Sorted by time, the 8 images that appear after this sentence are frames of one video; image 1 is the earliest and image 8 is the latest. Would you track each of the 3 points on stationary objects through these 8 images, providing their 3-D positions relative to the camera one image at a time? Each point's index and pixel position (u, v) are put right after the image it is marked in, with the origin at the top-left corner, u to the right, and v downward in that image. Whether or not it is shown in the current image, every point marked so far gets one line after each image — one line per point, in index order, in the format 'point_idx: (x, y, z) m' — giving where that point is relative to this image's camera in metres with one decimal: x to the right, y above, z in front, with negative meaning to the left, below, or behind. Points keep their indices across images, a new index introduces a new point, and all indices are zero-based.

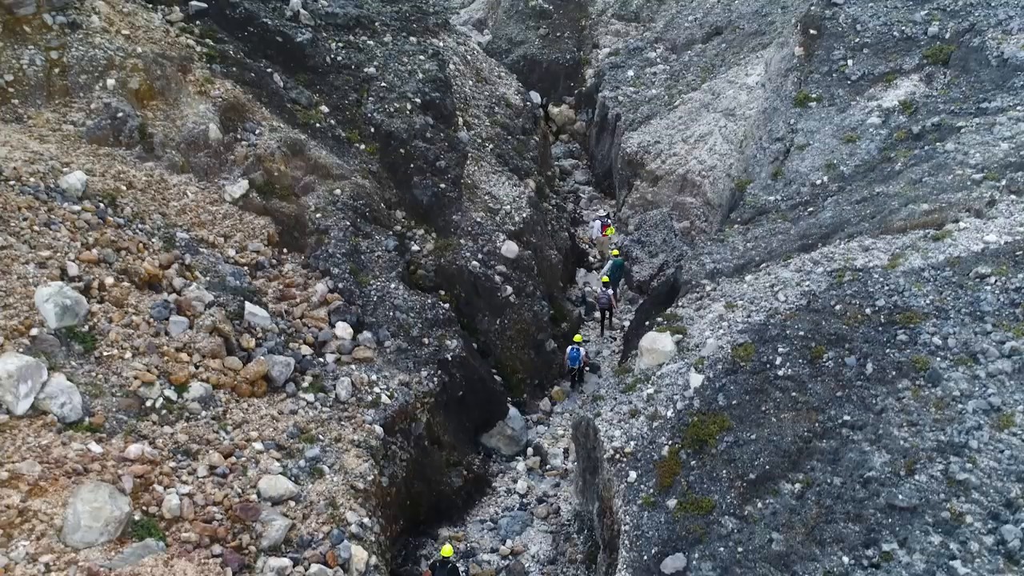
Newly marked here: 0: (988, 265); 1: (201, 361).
0: (+4.3, +0.2, +6.5) m
1: (-3.1, -0.7, +7.3) m
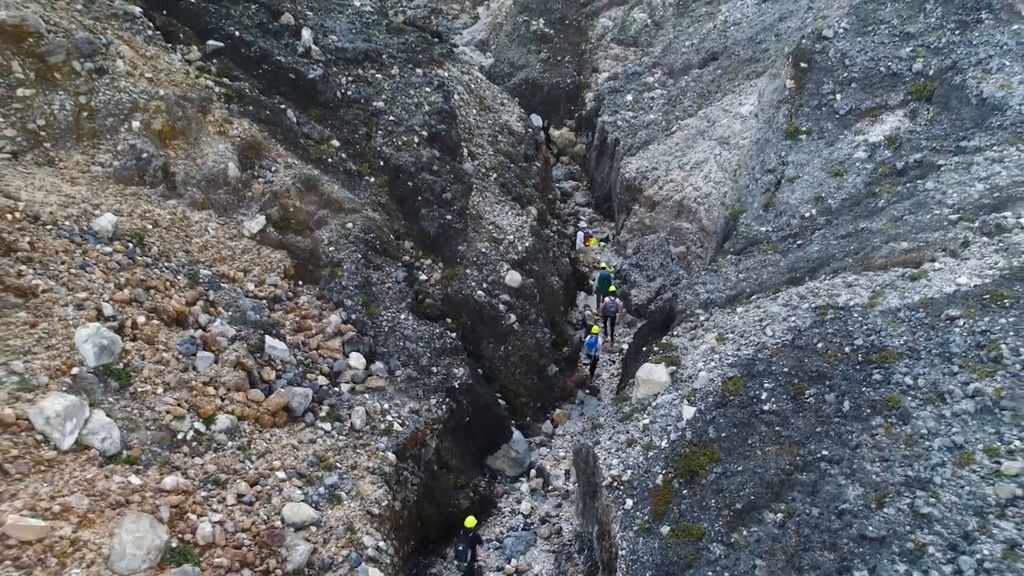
0: (+4.4, -0.2, +7.1) m
1: (-3.1, -1.1, +7.8) m
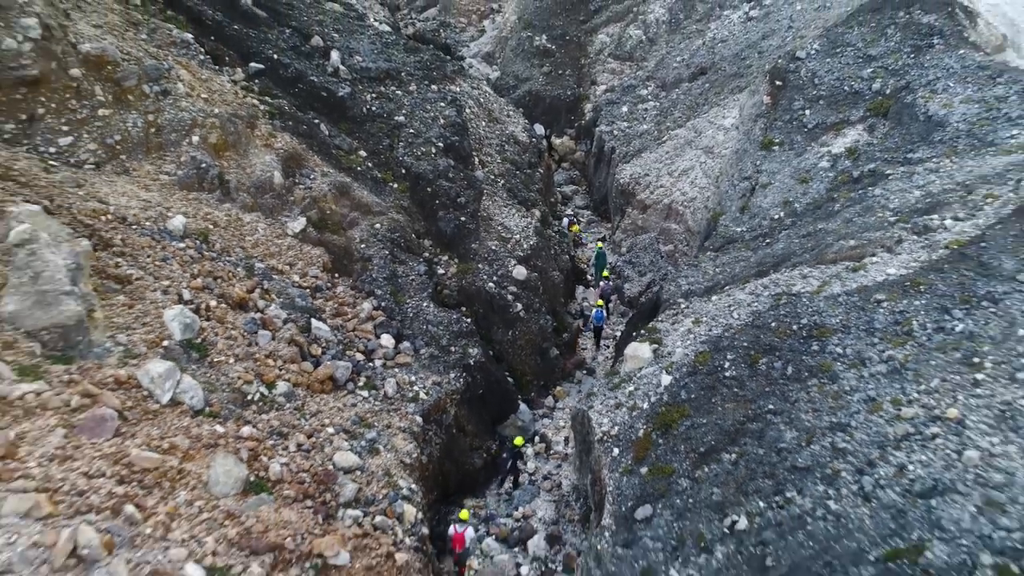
0: (+4.5, 0.0, +8.6) m
1: (-3.0, -1.0, +9.4) m
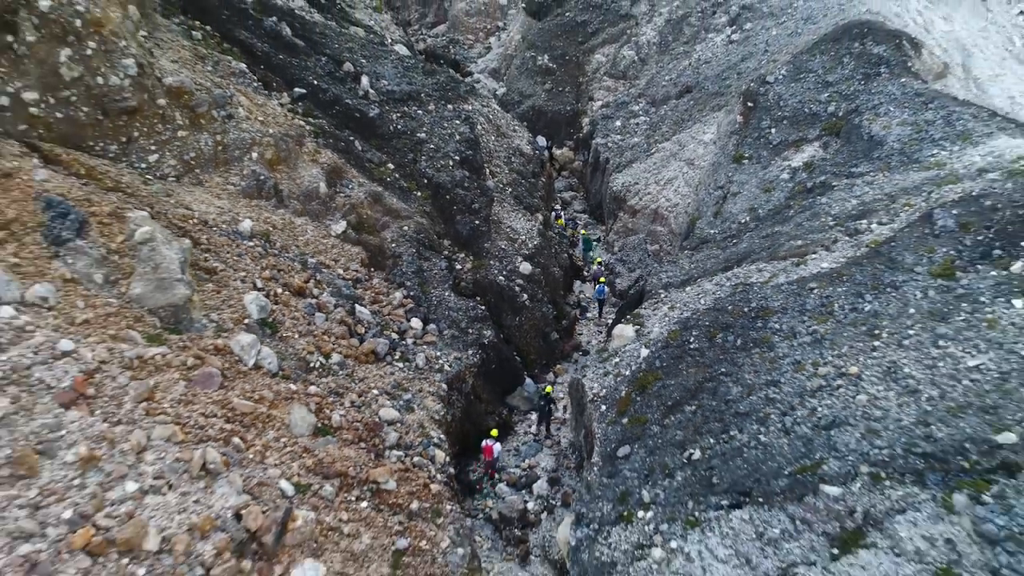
0: (+4.6, +0.1, +10.8) m
1: (-2.8, -0.9, +11.6) m
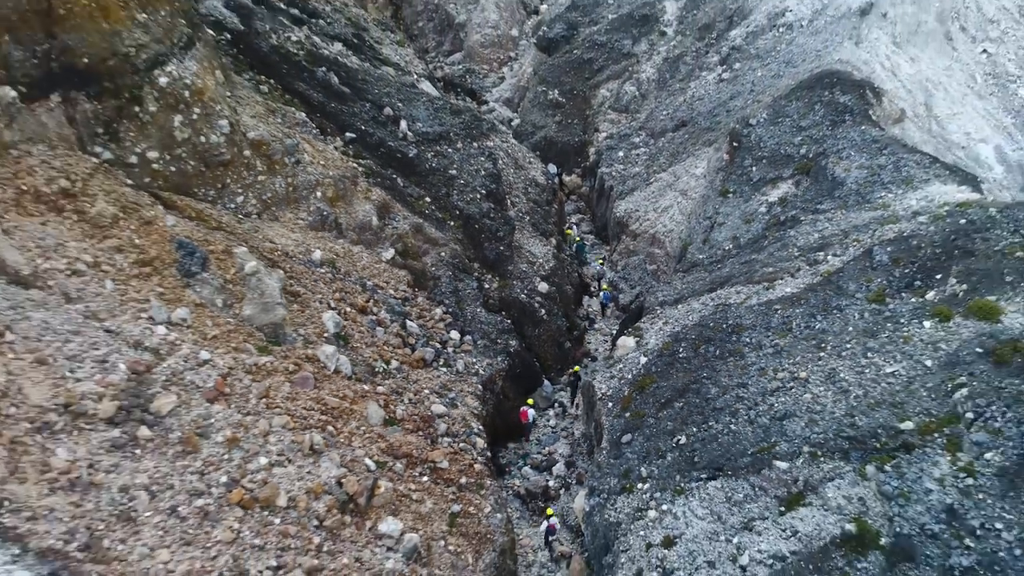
0: (+5.1, -0.3, +13.5) m
1: (-2.4, -1.2, +14.3) m
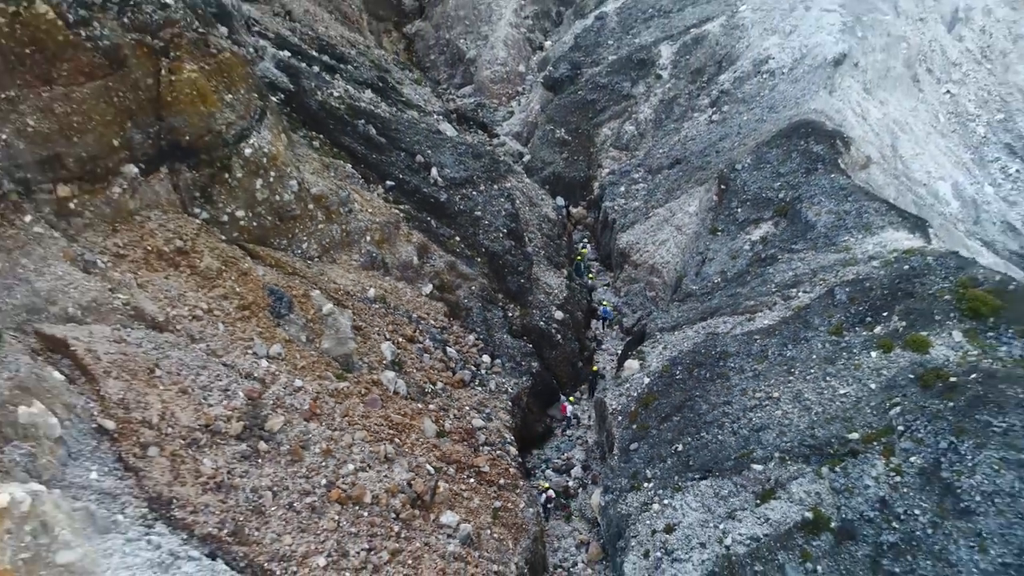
0: (+5.7, -1.0, +16.4) m
1: (-1.8, -2.0, +17.1) m
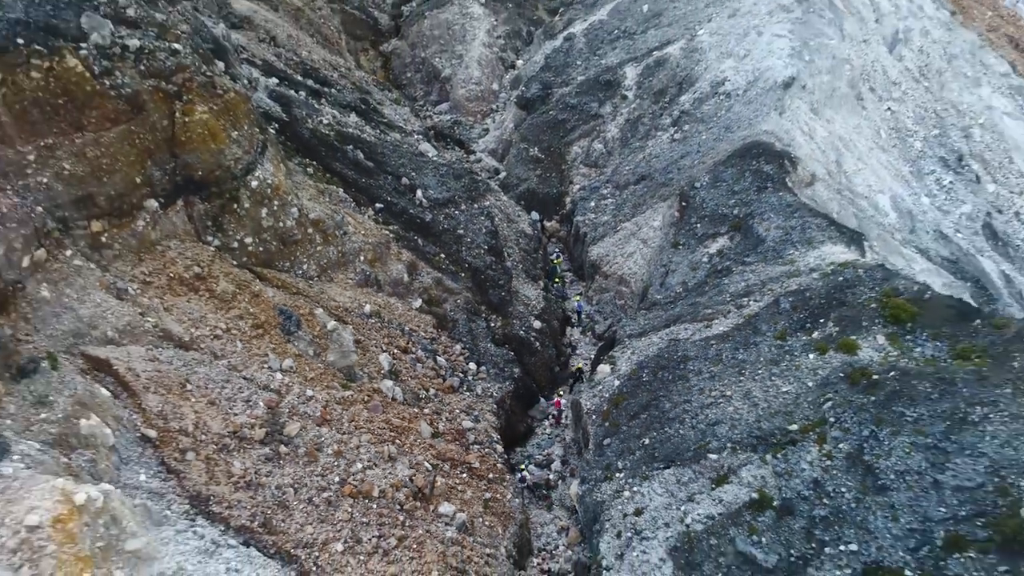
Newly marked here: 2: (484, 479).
0: (+5.3, -1.3, +18.6) m
1: (-2.2, -2.5, +19.0) m
2: (-0.7, -4.6, +17.3) m
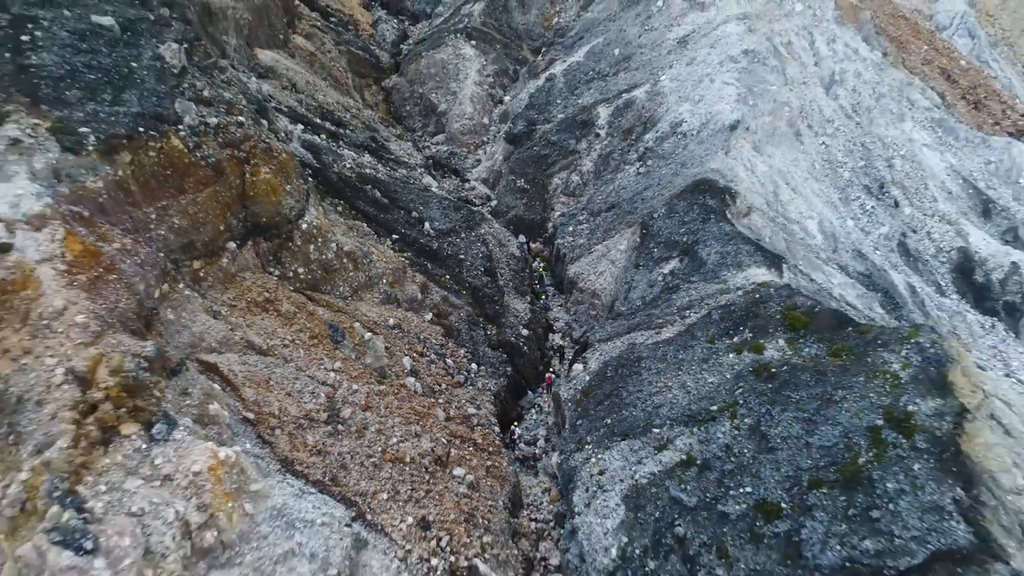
0: (+5.0, -1.8, +24.0) m
1: (-2.4, -3.0, +24.3) m
2: (-0.9, -5.2, +22.6) m
